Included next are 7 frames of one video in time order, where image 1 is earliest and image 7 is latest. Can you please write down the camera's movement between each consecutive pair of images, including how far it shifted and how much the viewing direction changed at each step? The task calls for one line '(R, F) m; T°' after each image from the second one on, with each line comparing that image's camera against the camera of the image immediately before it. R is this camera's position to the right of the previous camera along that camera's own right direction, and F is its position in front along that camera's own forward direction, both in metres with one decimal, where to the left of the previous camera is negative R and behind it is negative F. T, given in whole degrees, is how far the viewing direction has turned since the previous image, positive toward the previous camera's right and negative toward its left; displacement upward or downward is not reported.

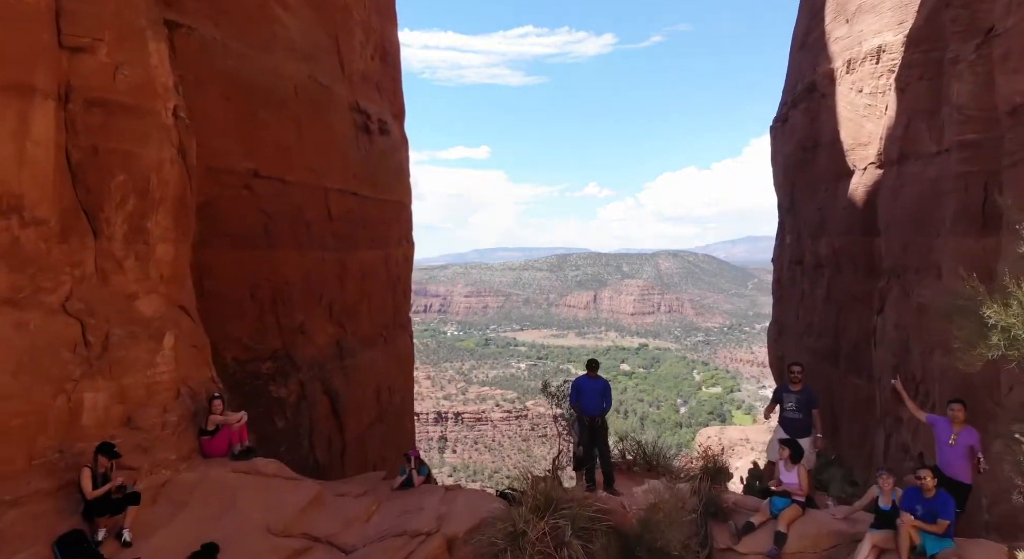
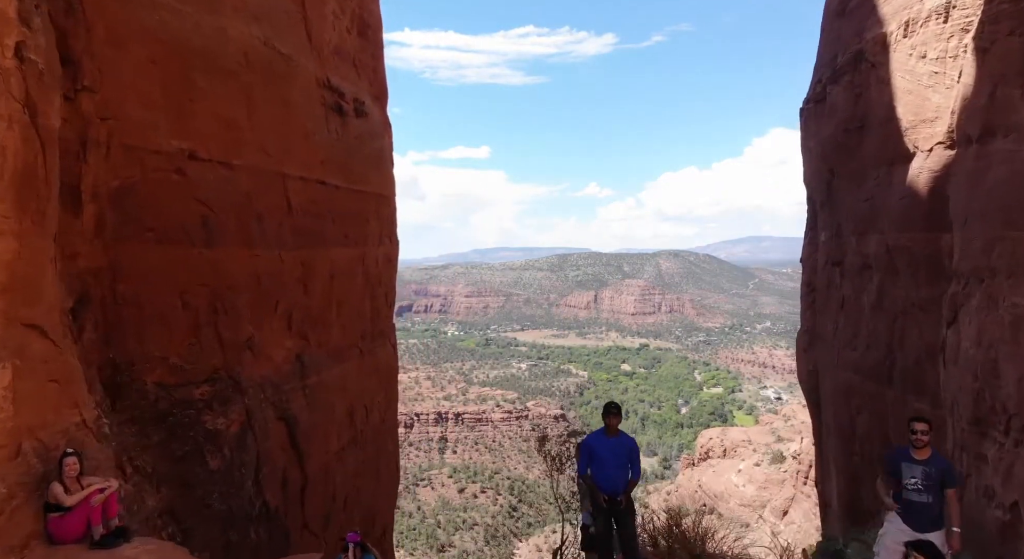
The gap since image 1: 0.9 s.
(+0.1, +0.9) m; 0°
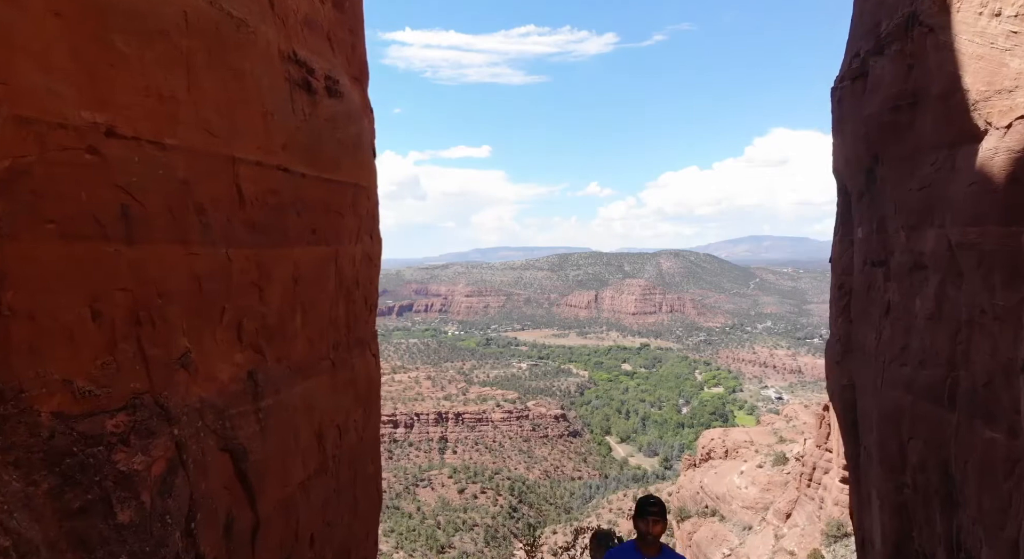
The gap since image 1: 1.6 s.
(+0.1, +0.7) m; 0°
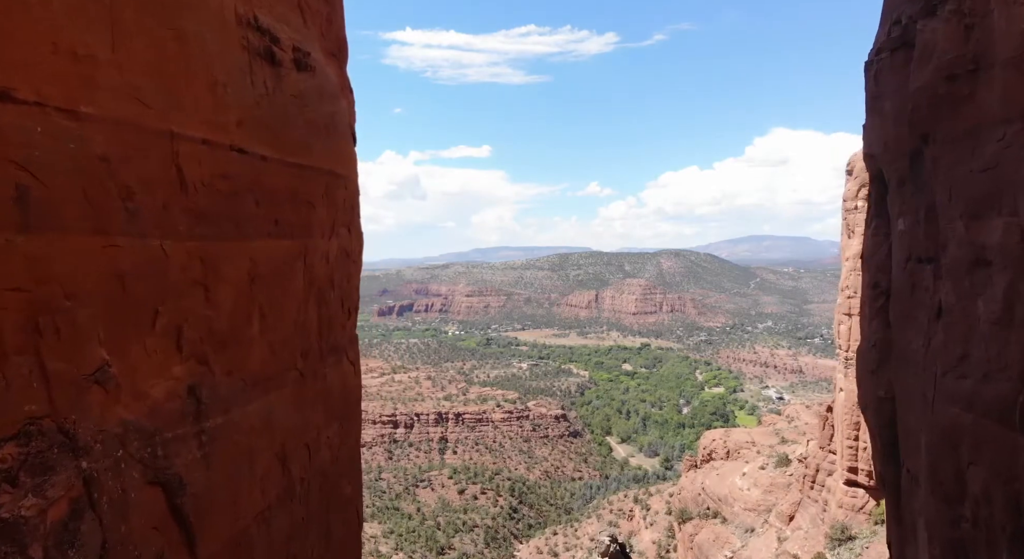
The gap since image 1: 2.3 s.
(0.0, +0.6) m; 0°
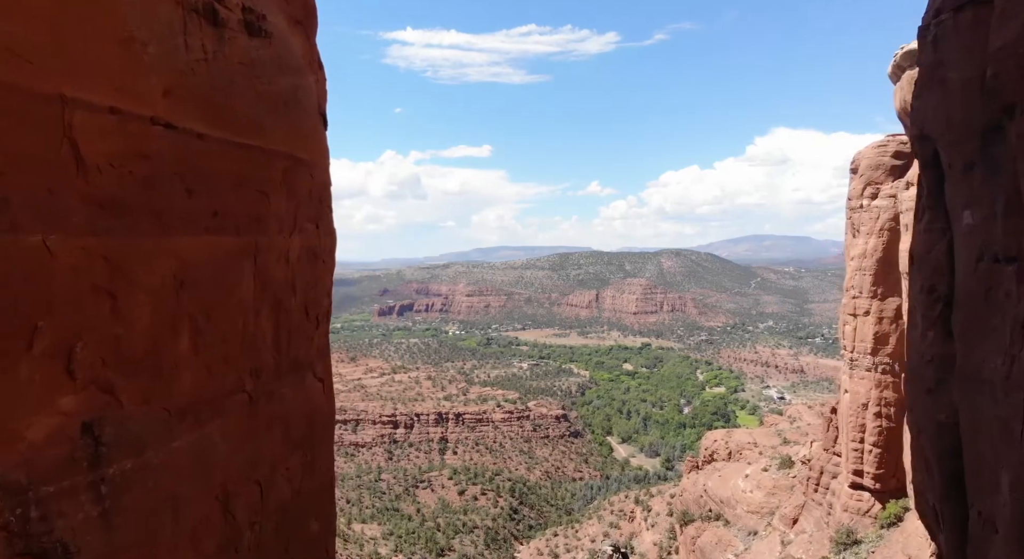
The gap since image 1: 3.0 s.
(0.0, +0.7) m; 0°
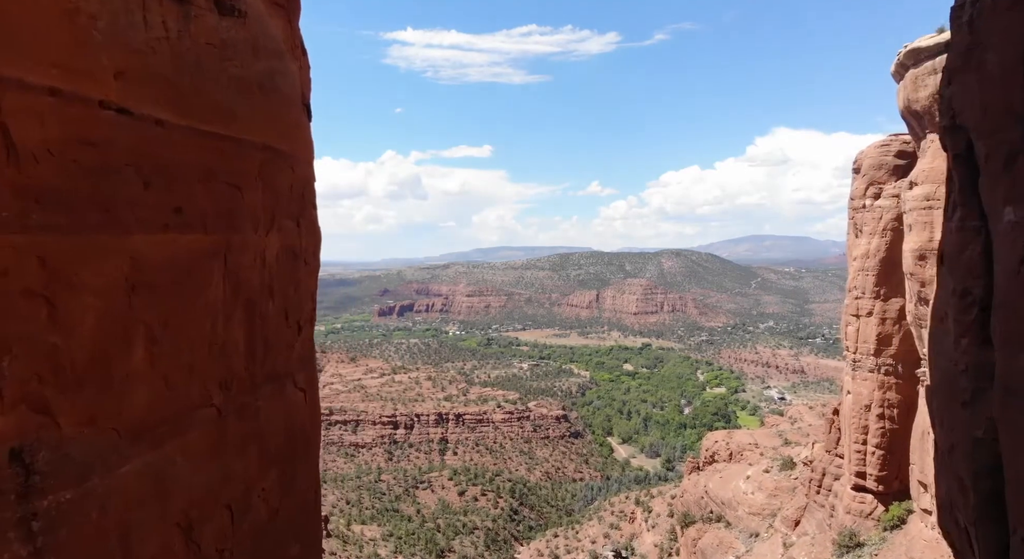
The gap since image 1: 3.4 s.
(0.0, +0.3) m; 0°
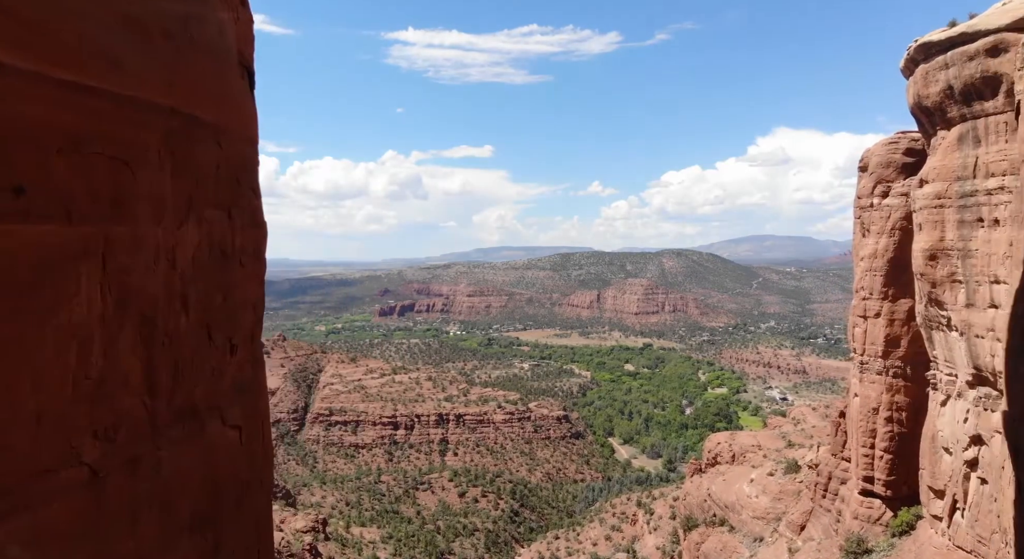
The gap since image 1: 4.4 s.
(0.0, +0.9) m; 0°
